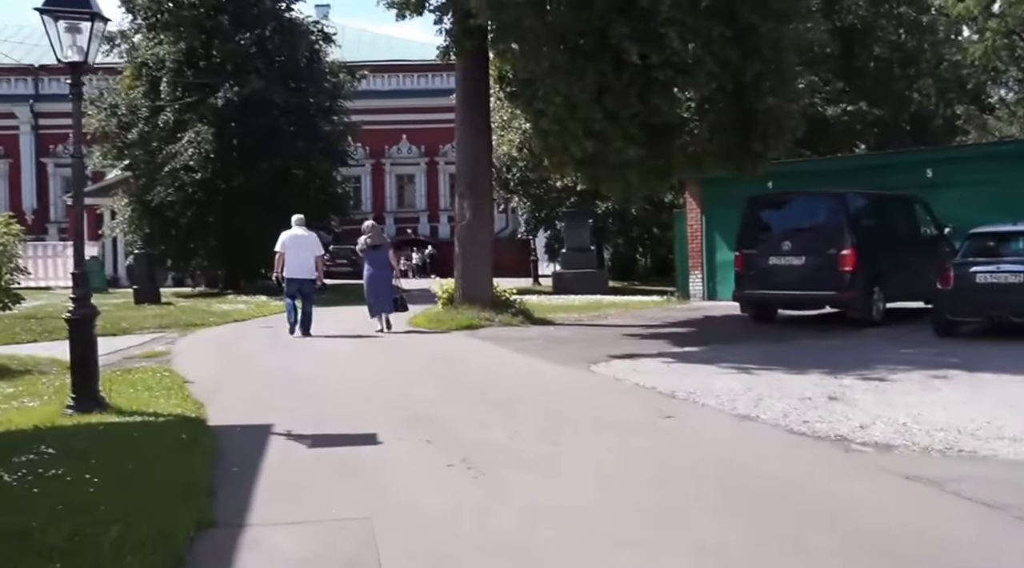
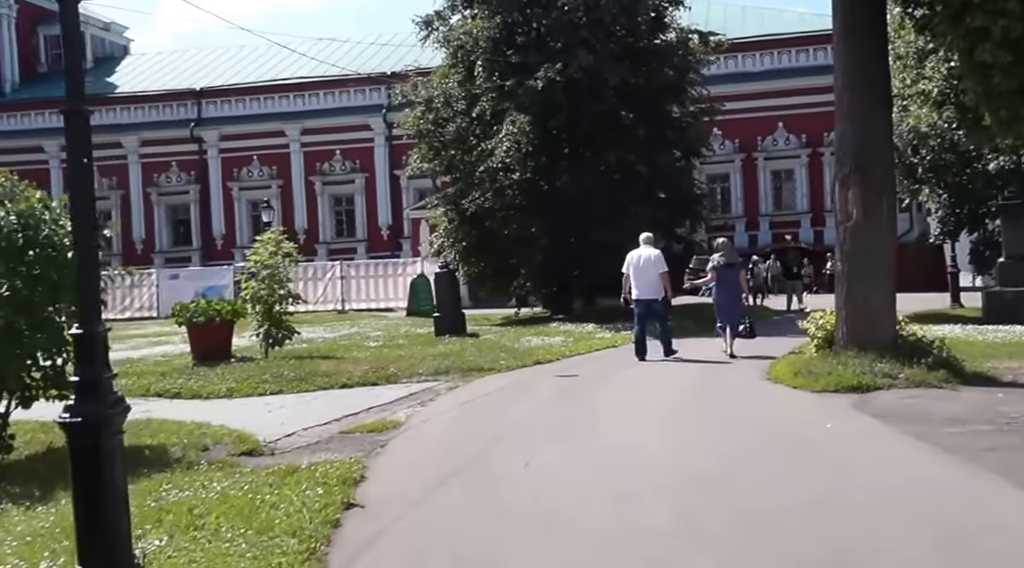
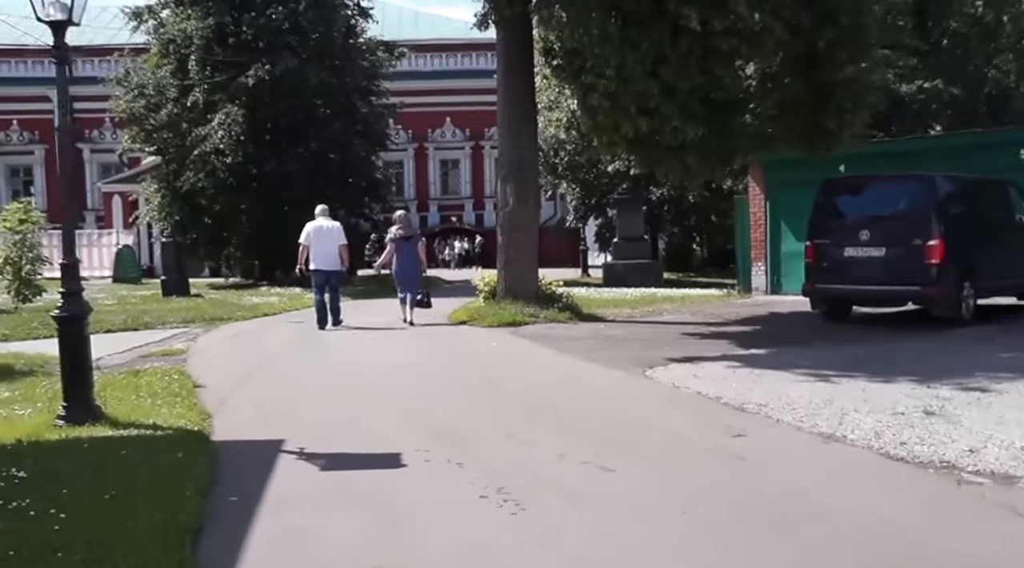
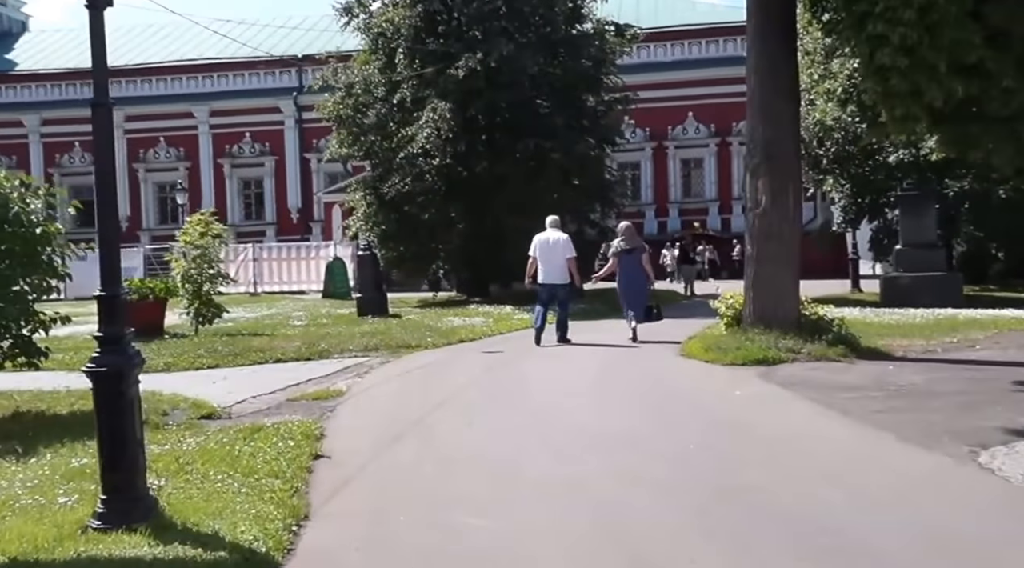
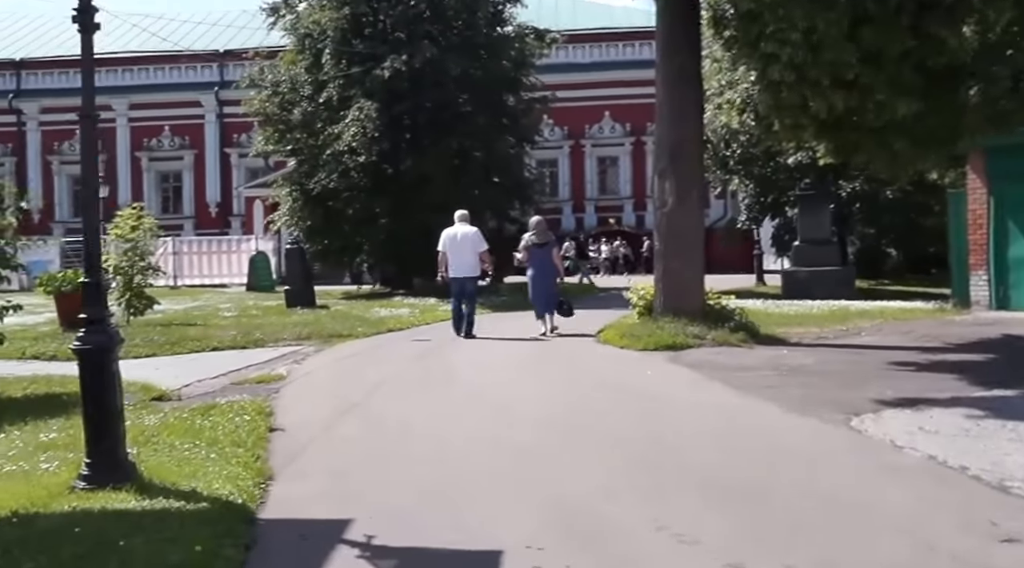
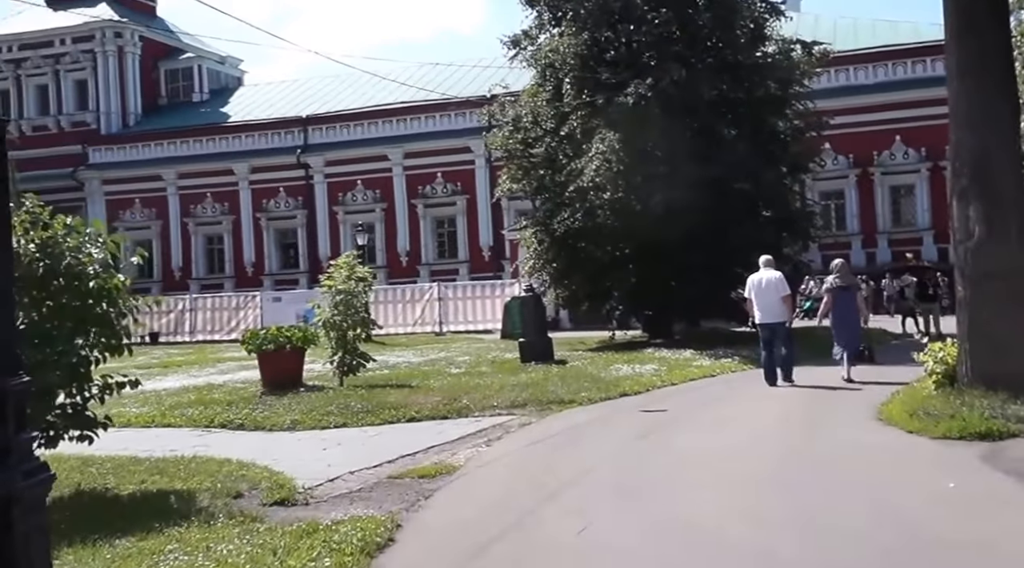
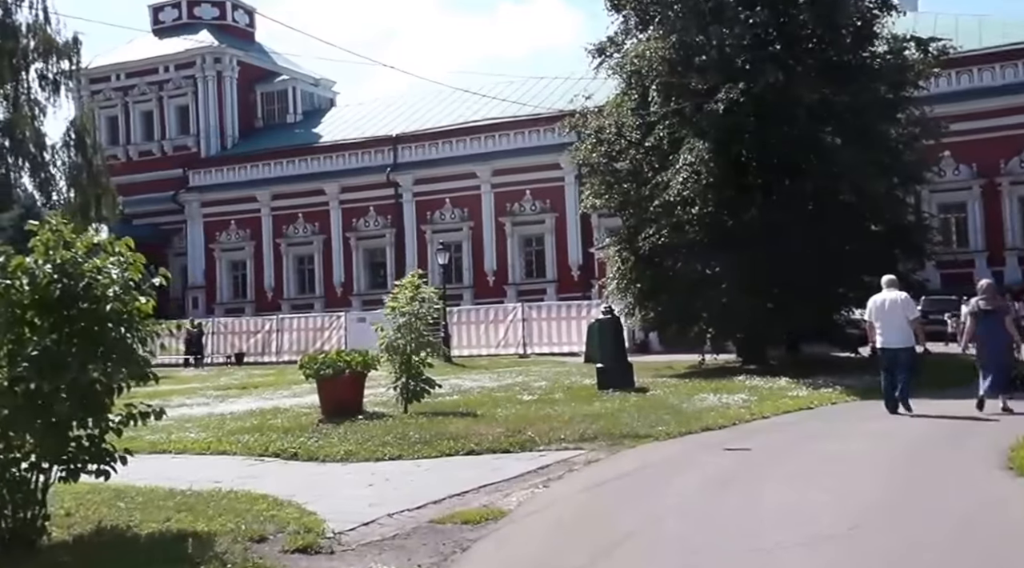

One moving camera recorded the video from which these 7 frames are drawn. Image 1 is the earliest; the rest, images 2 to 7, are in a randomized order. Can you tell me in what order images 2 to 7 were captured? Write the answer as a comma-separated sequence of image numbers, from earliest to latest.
3, 5, 4, 2, 6, 7
